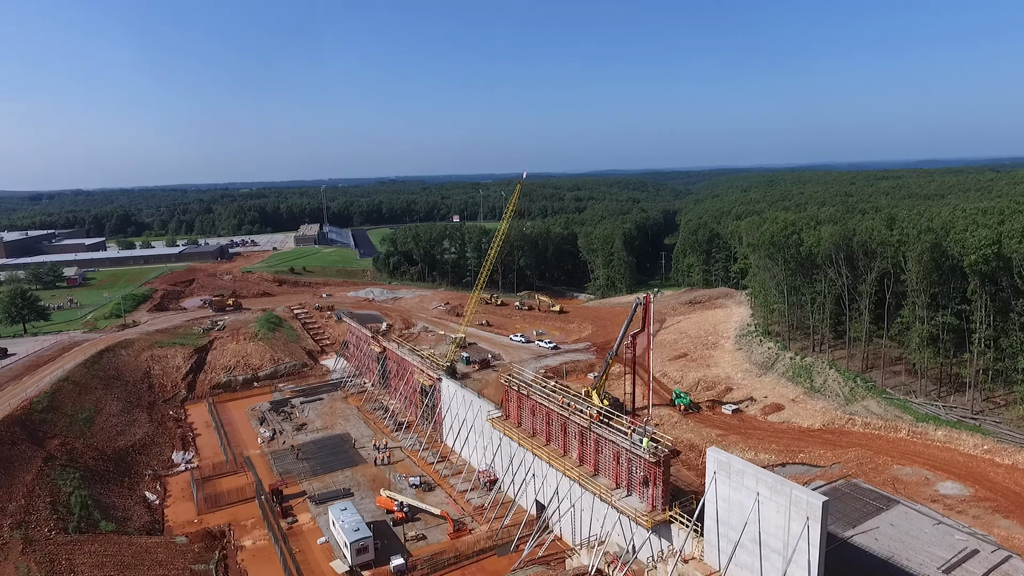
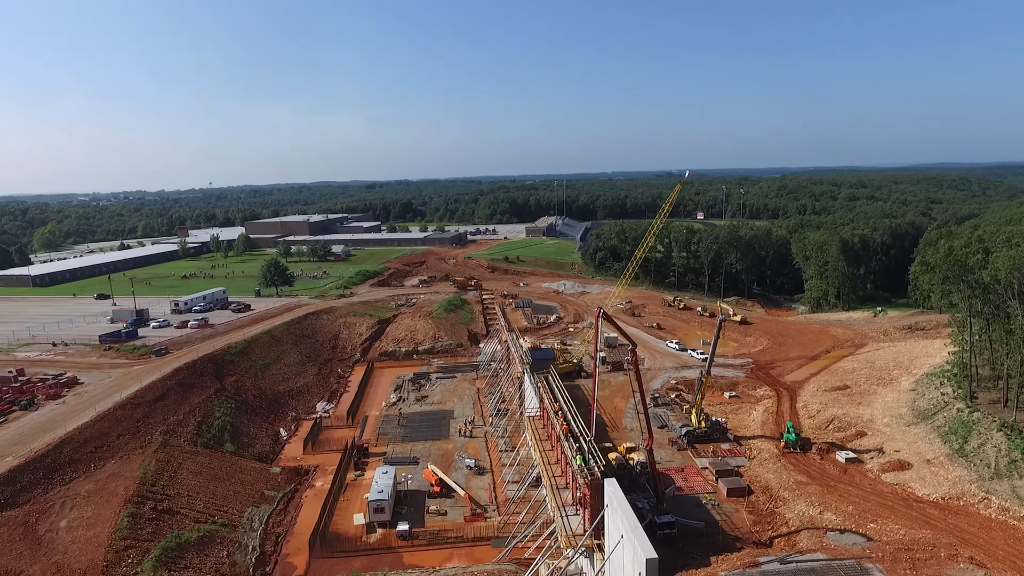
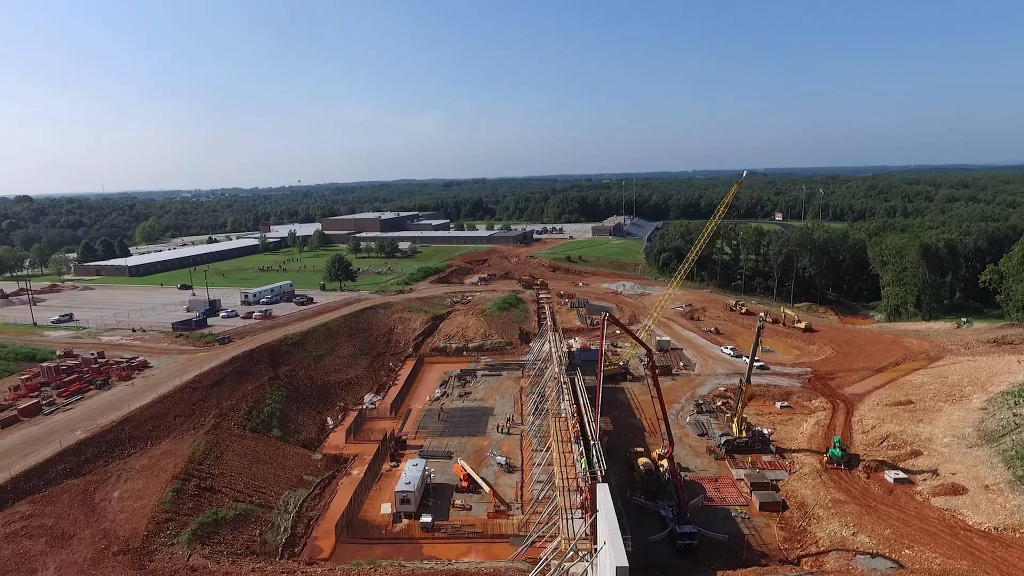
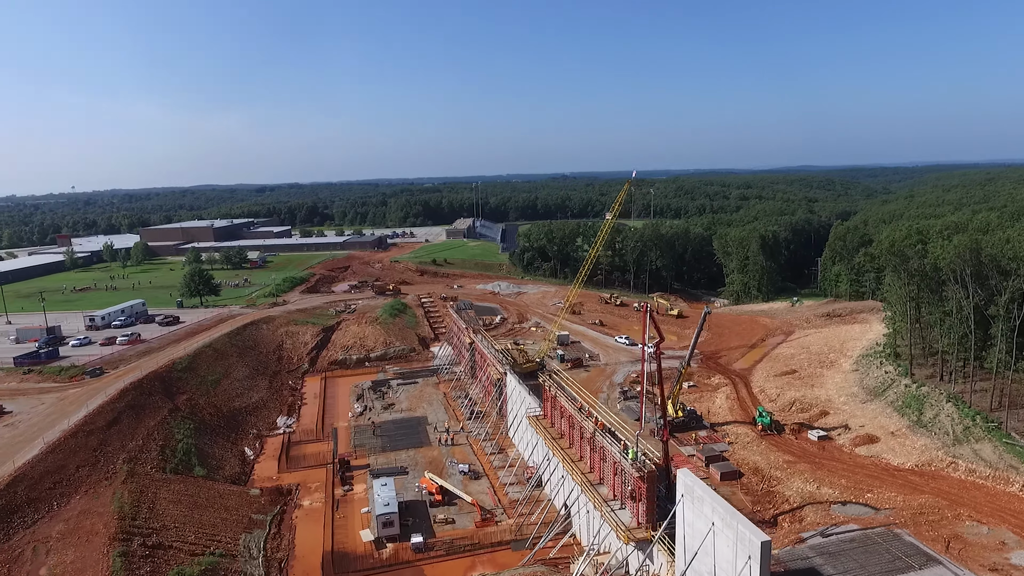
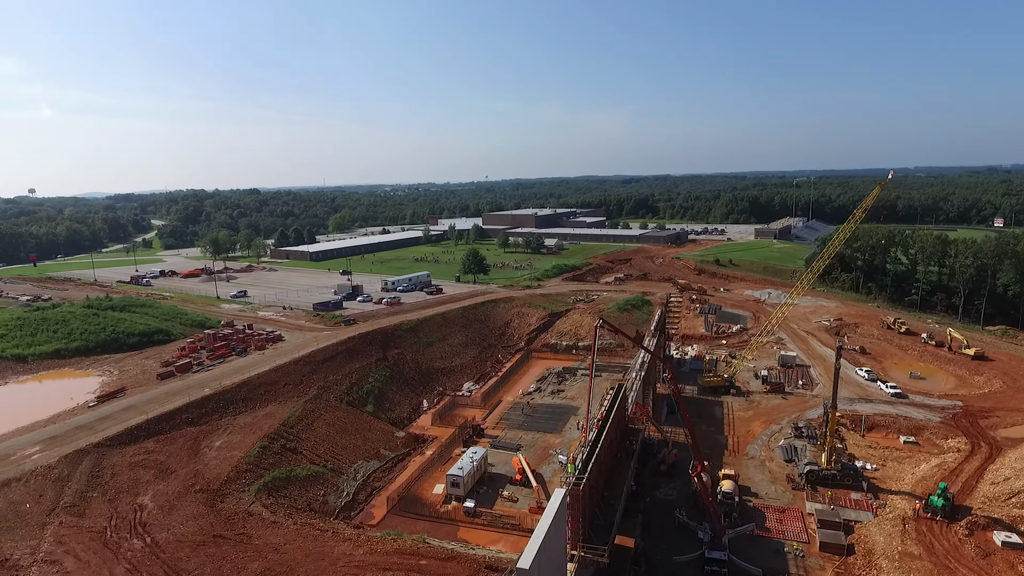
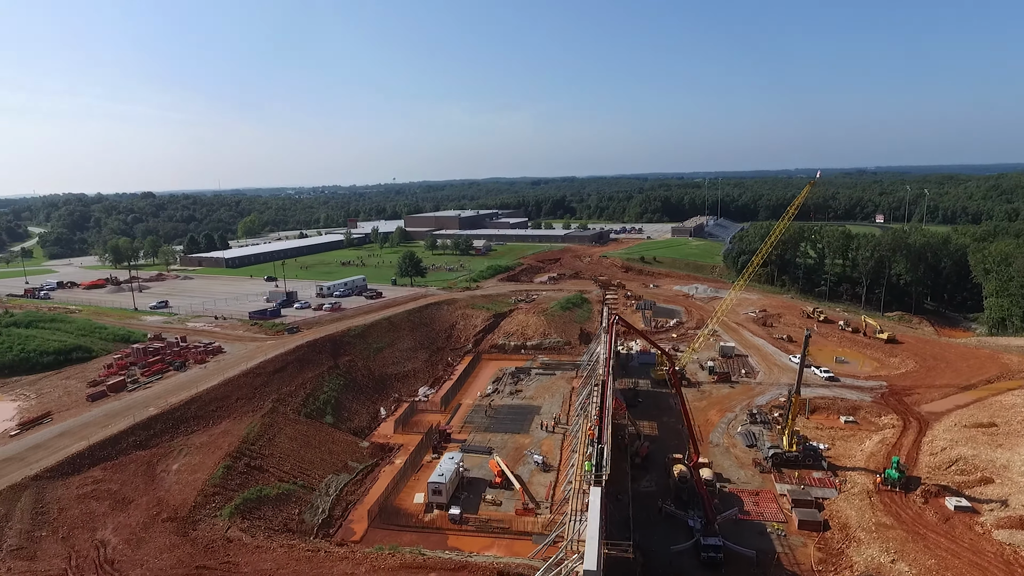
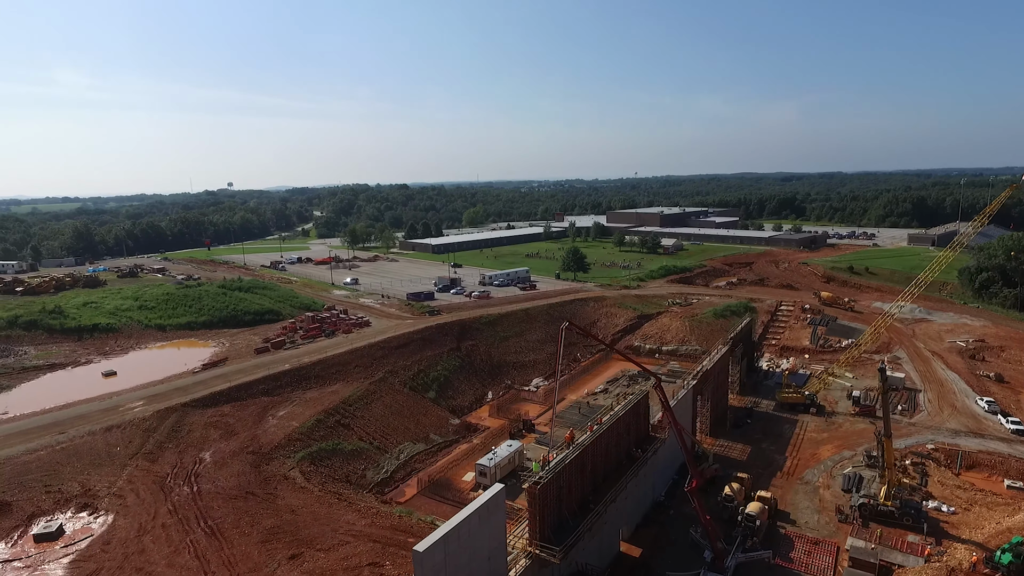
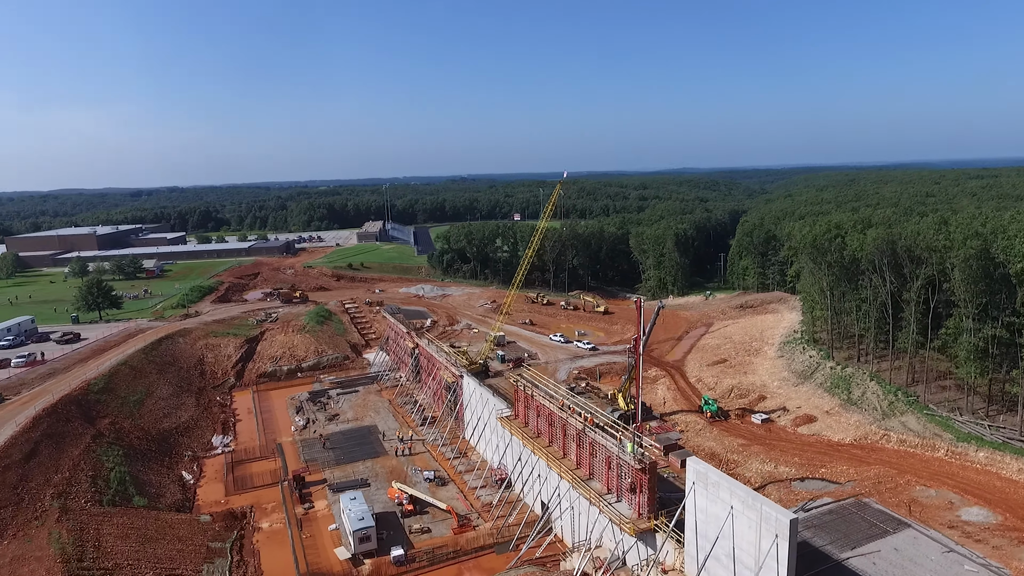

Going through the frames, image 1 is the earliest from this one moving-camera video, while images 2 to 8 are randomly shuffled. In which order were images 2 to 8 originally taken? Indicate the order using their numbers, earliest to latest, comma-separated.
8, 4, 2, 3, 6, 5, 7
